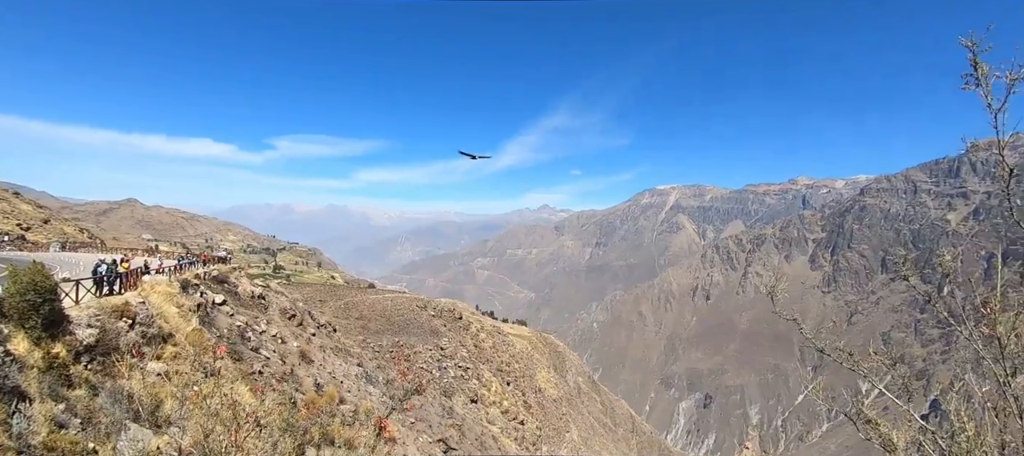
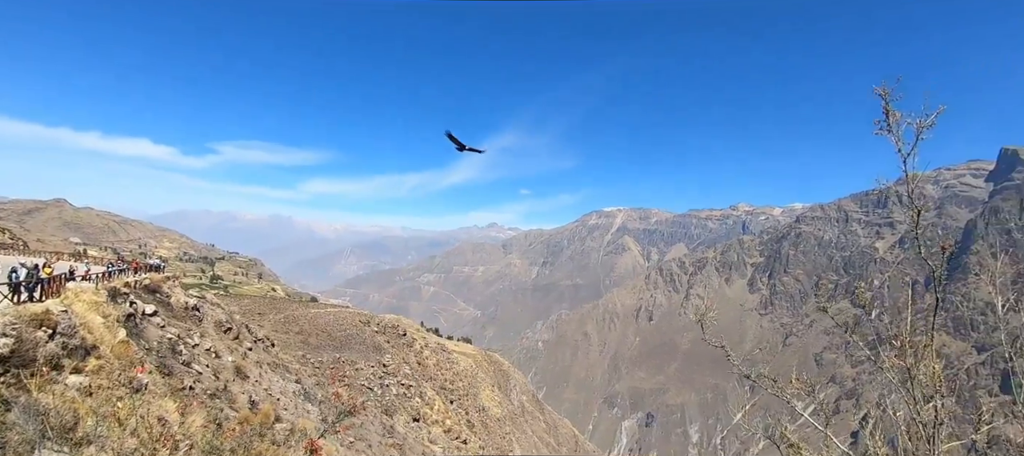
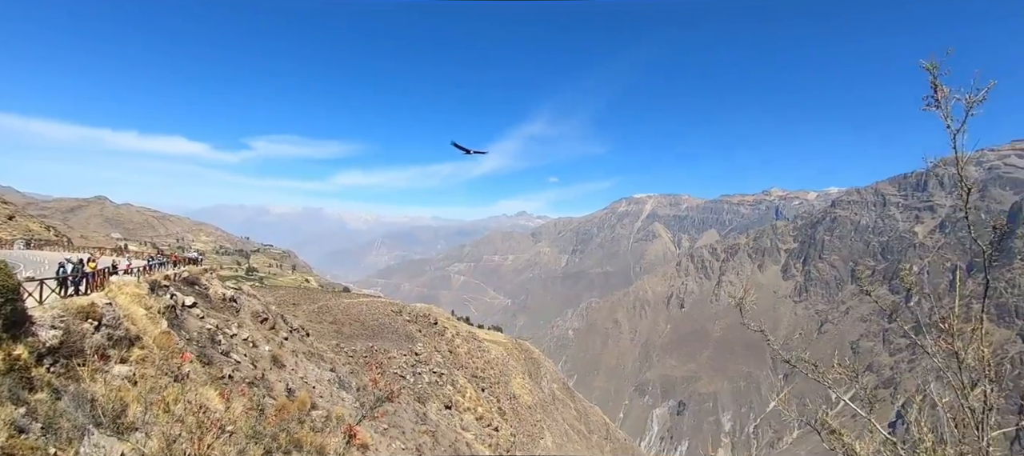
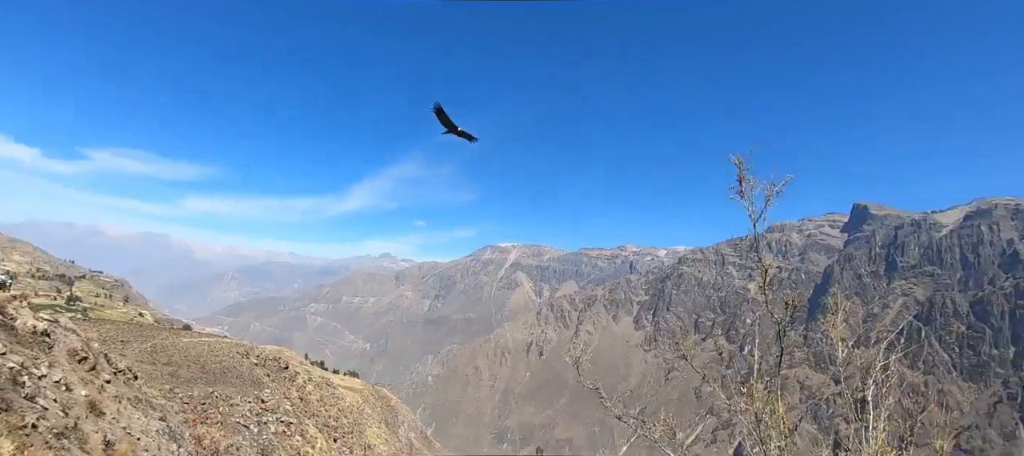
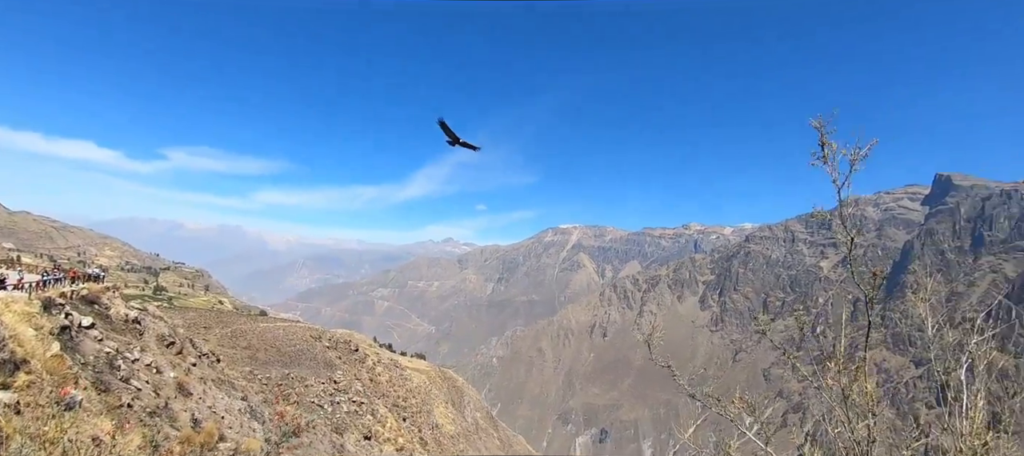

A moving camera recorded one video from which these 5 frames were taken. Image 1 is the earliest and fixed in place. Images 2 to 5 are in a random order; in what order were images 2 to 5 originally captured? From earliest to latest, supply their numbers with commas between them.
3, 2, 5, 4
